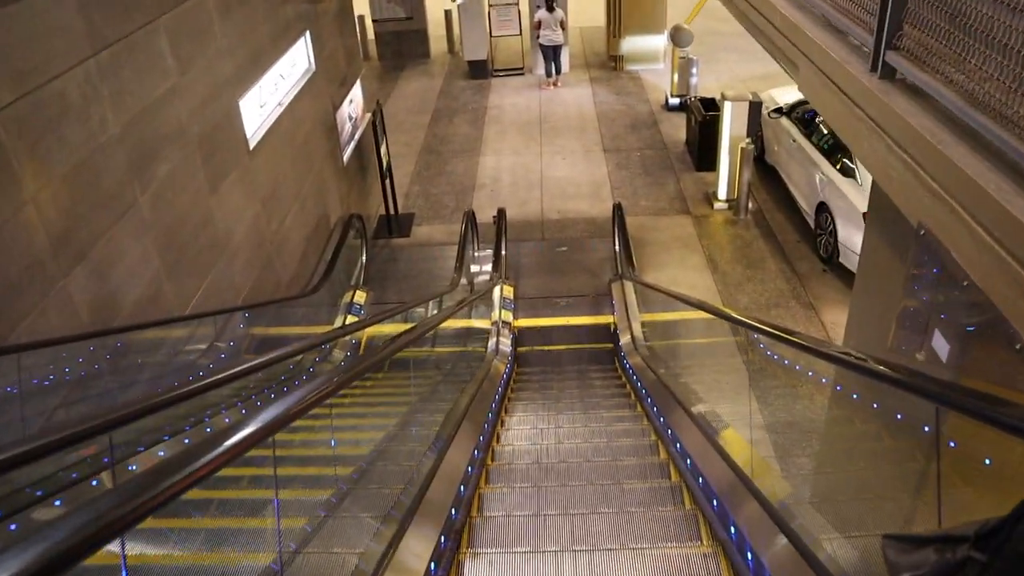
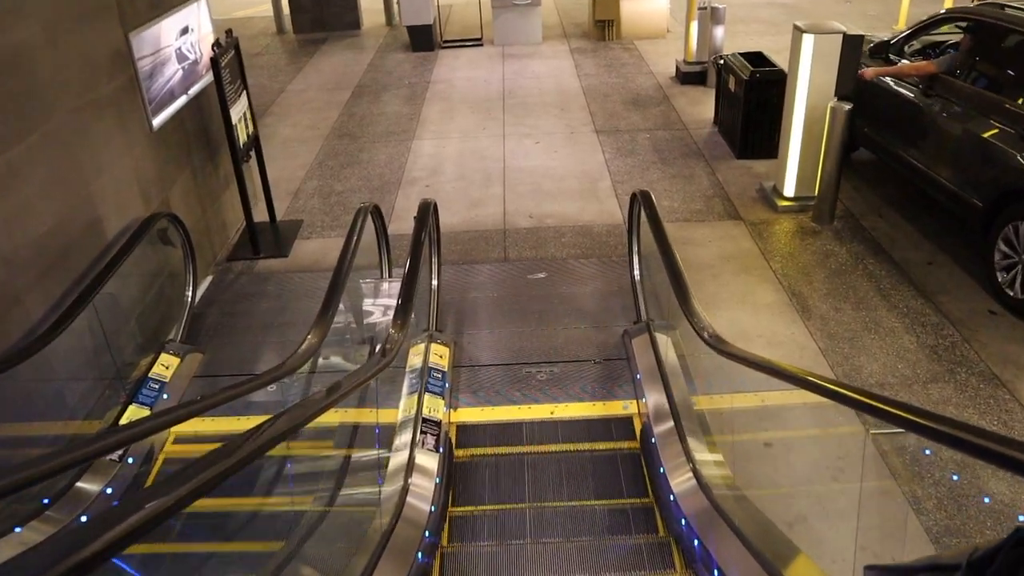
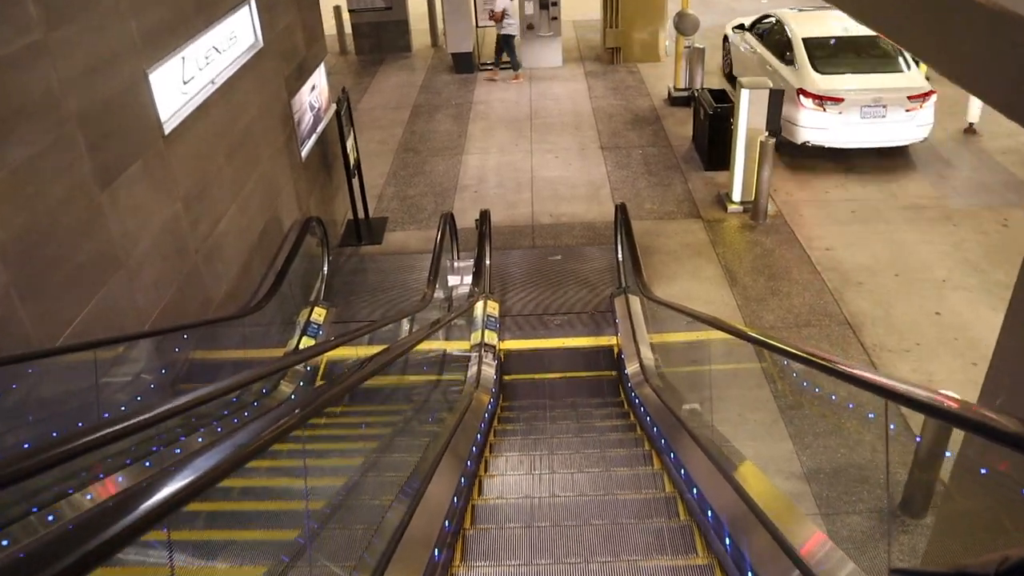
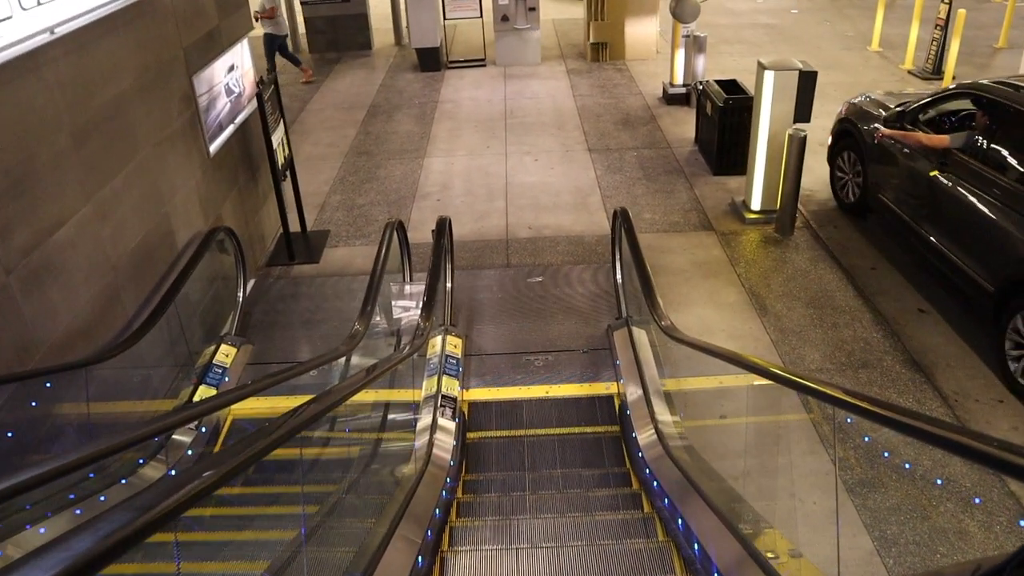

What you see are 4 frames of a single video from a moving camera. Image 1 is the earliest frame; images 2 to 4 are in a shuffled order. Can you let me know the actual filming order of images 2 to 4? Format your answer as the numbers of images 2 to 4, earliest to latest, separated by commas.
3, 4, 2
